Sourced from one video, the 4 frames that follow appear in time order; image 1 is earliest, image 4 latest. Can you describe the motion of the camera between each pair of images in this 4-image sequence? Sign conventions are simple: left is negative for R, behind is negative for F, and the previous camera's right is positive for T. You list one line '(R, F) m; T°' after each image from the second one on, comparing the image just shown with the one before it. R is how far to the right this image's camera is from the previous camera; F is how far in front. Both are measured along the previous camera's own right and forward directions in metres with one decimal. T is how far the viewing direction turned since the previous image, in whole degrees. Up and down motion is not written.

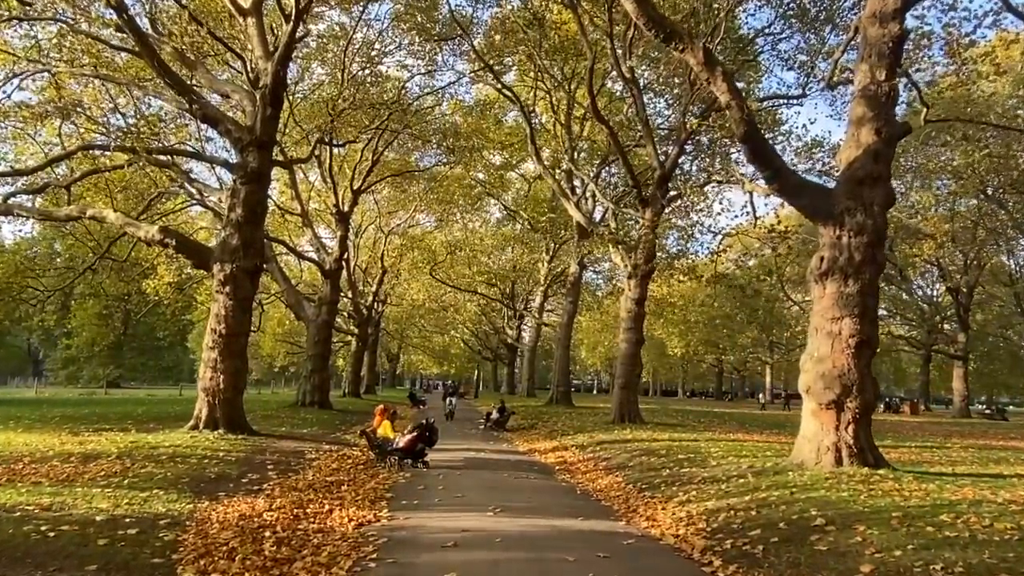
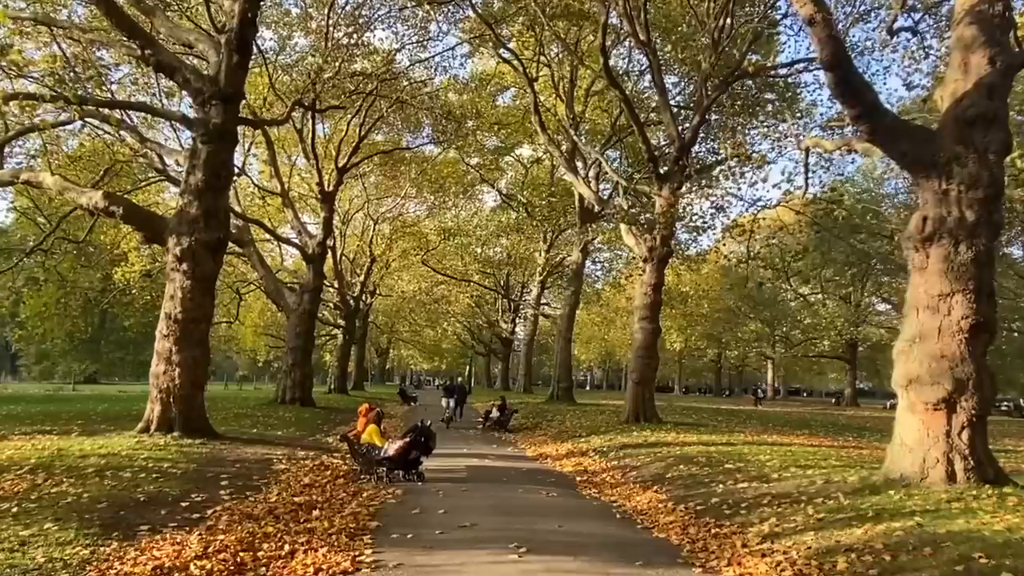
(-0.3, +2.6) m; +1°
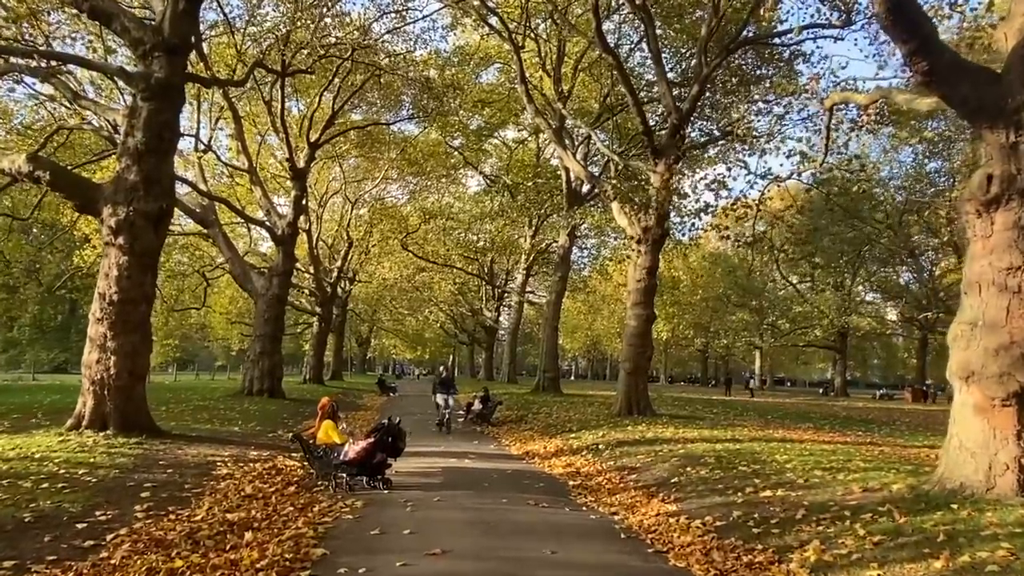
(0.0, +1.7) m; +1°
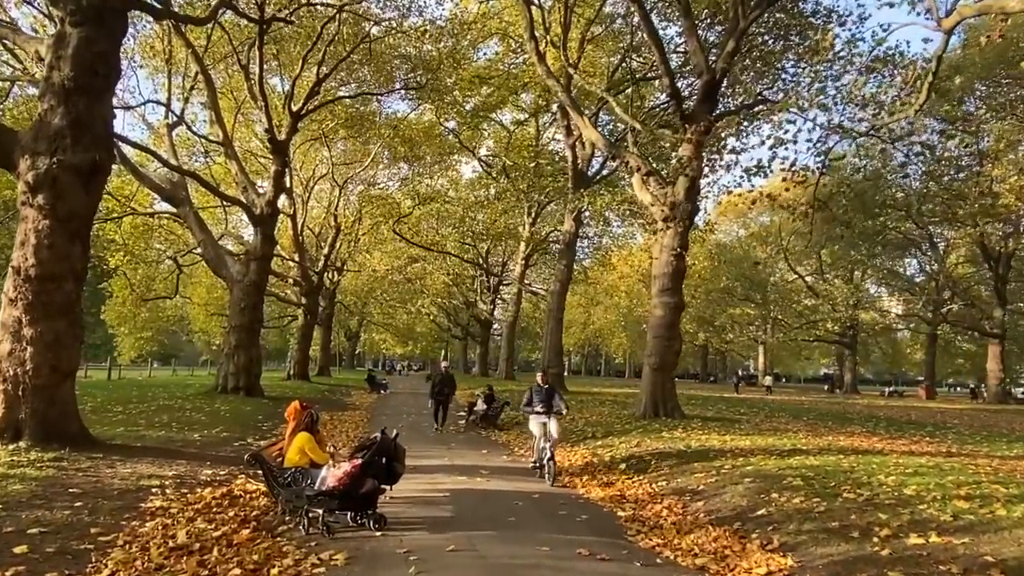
(-0.4, +2.6) m; +1°
